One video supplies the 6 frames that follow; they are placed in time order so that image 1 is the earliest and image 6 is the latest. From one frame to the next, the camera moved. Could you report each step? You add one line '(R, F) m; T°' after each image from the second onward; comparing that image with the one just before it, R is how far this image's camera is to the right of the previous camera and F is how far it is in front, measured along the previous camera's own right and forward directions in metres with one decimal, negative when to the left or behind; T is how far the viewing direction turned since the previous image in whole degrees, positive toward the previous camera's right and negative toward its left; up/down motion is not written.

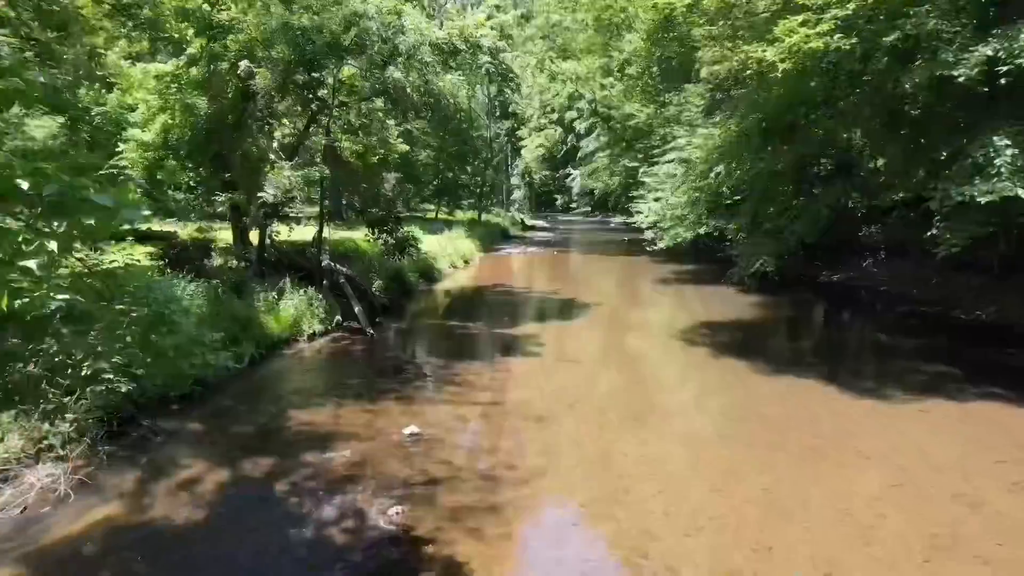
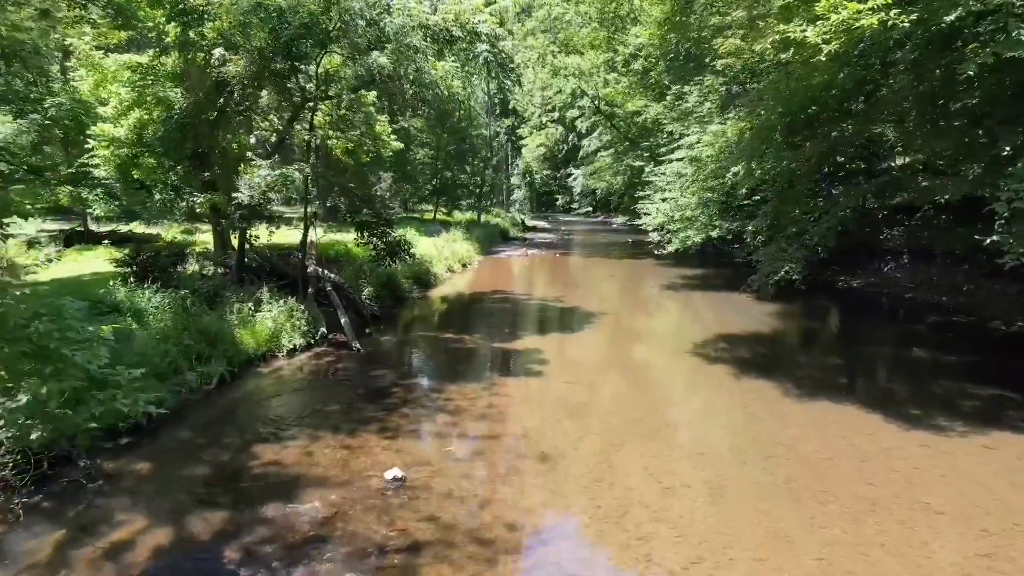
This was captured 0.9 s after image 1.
(0.0, +1.0) m; 0°
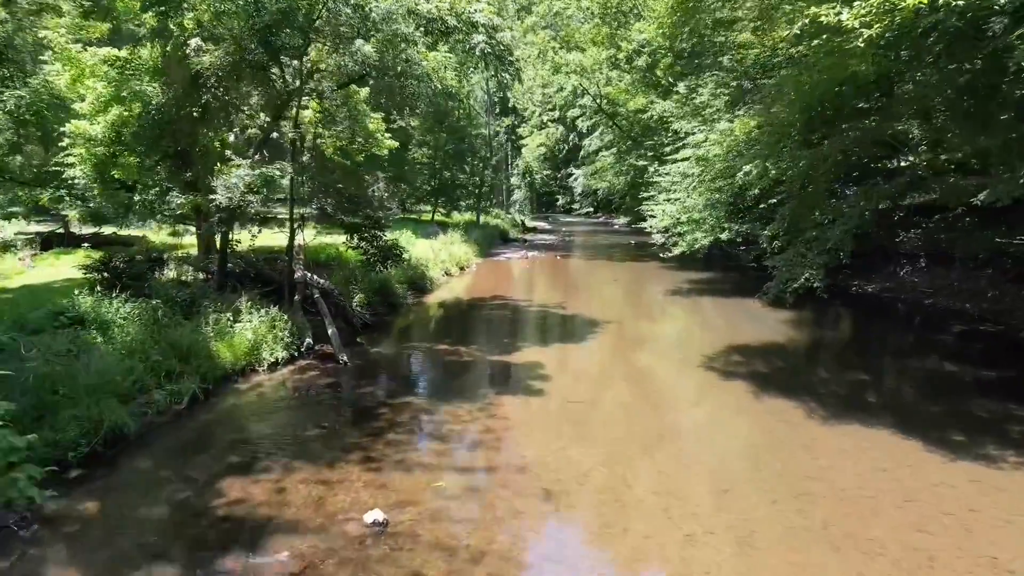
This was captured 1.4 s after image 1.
(0.0, +0.7) m; 0°
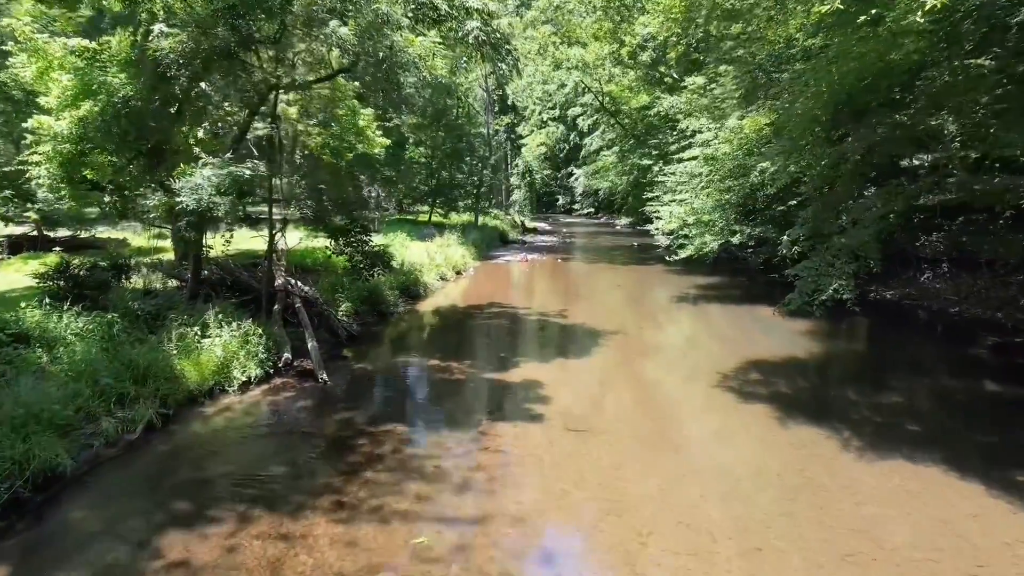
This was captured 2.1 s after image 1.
(+0.1, +0.9) m; 0°
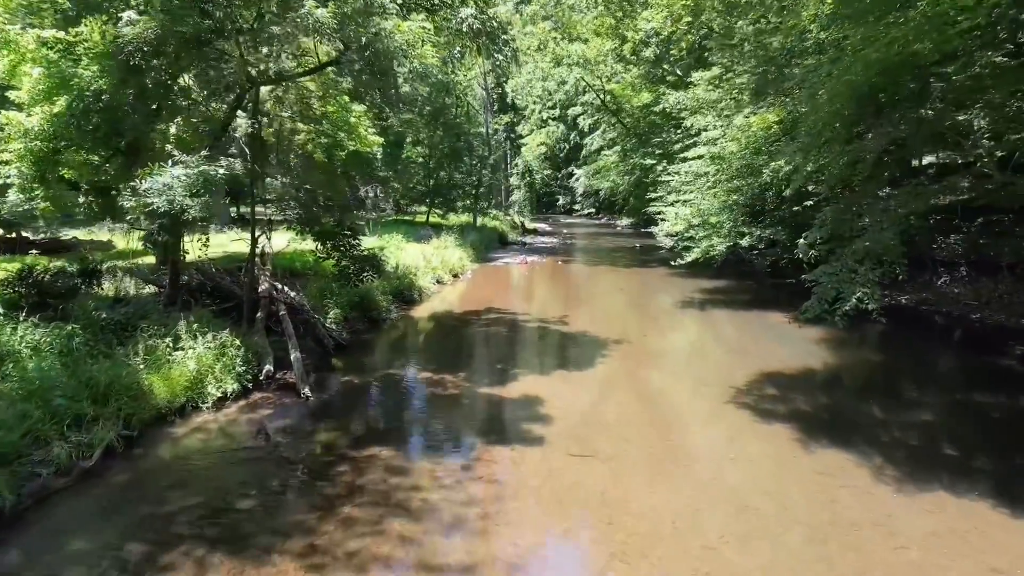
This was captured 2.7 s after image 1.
(0.0, +0.7) m; 0°
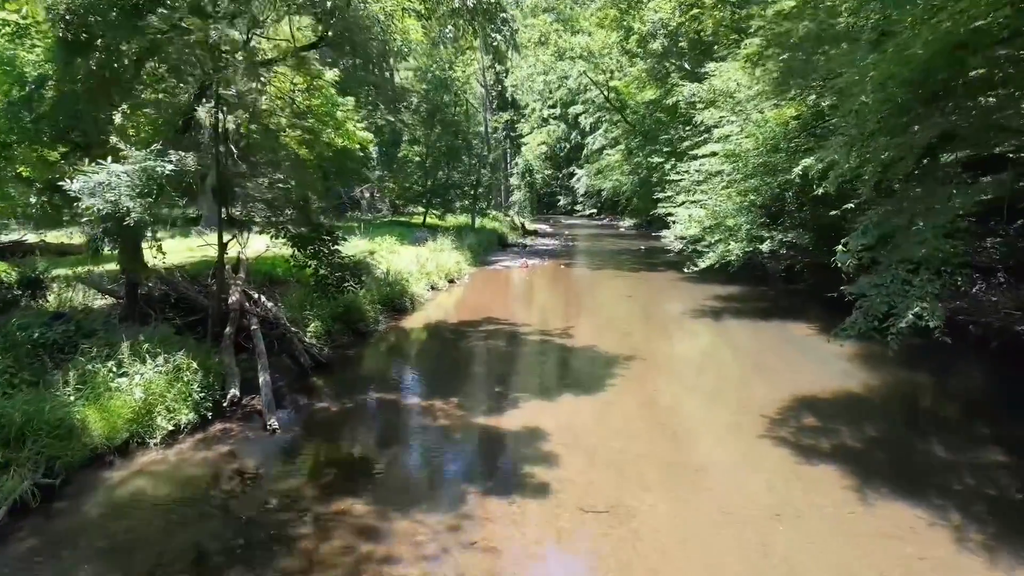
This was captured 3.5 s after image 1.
(0.0, +1.1) m; 0°
